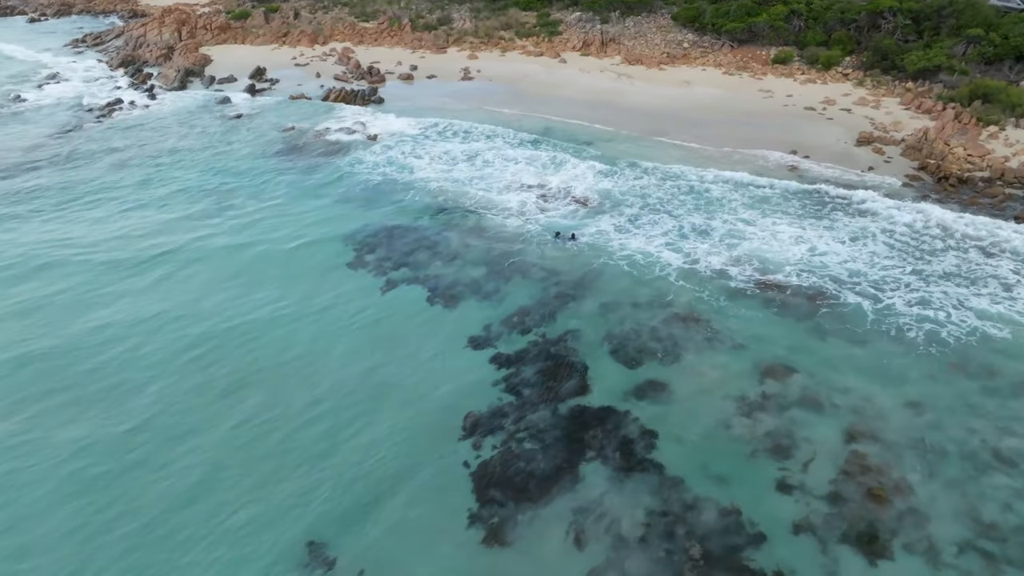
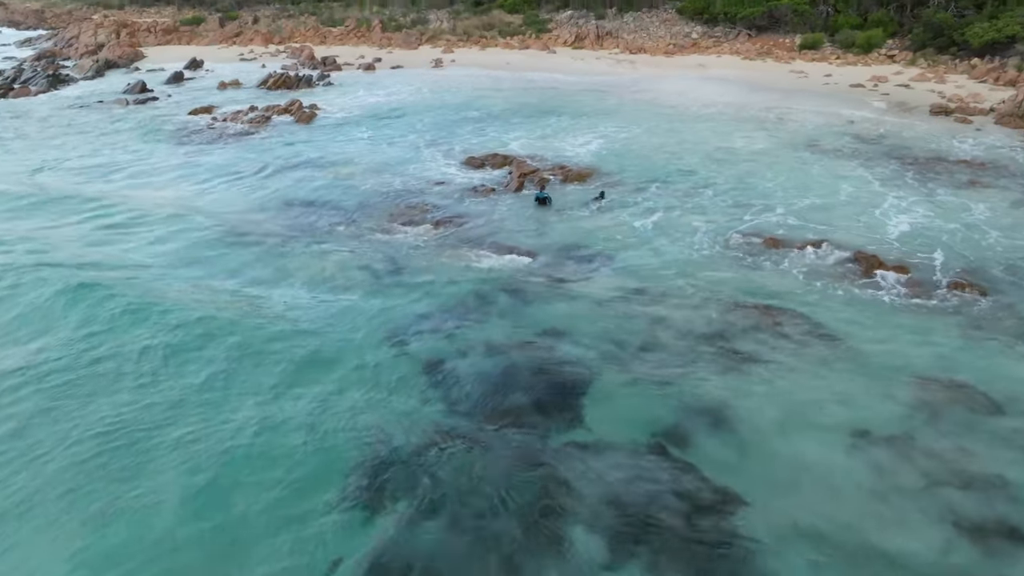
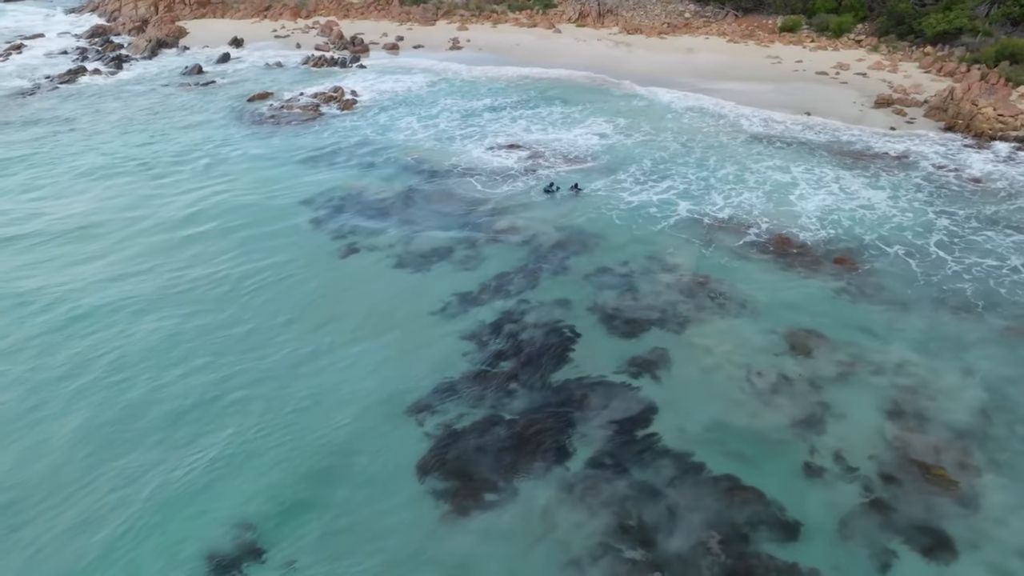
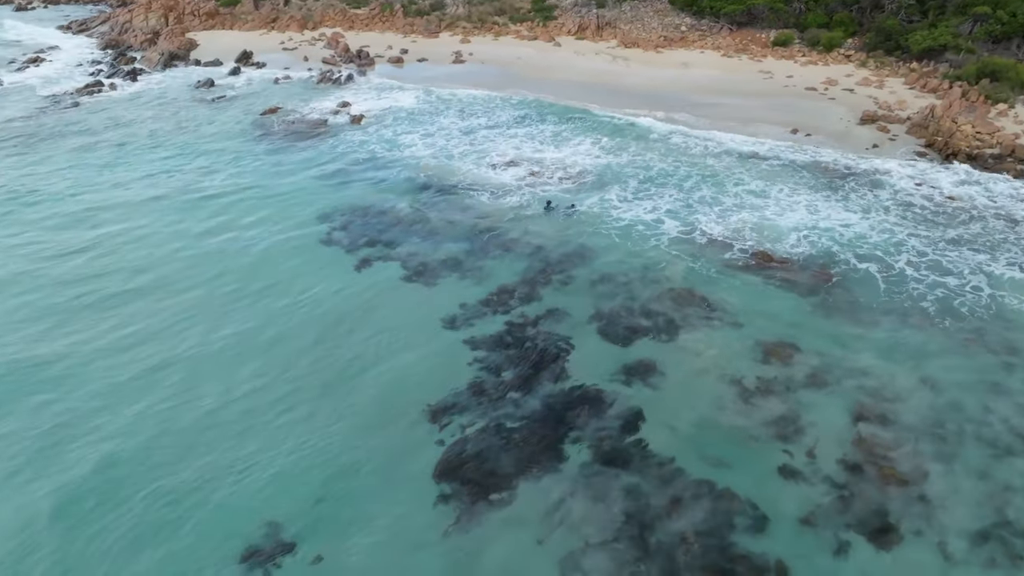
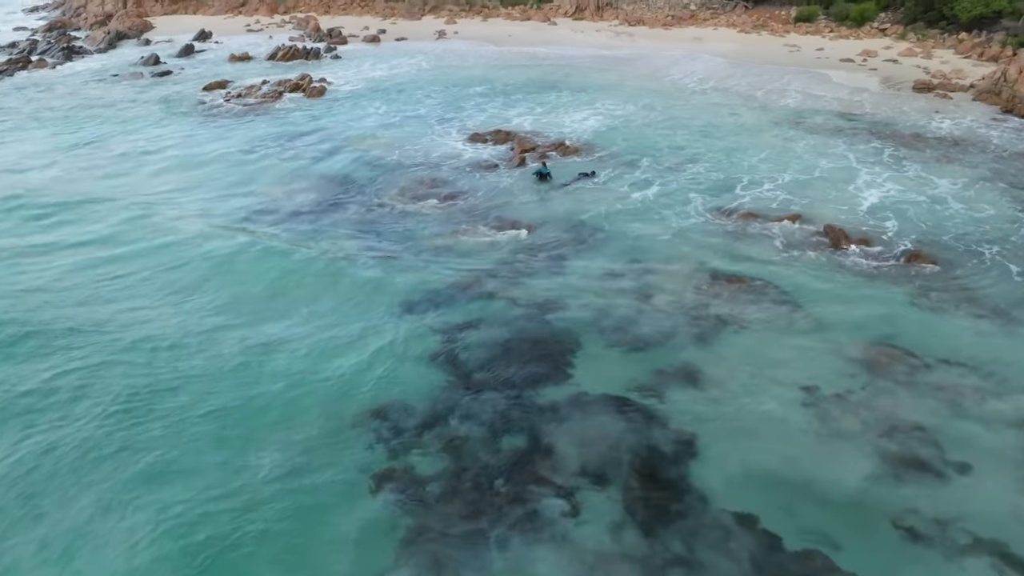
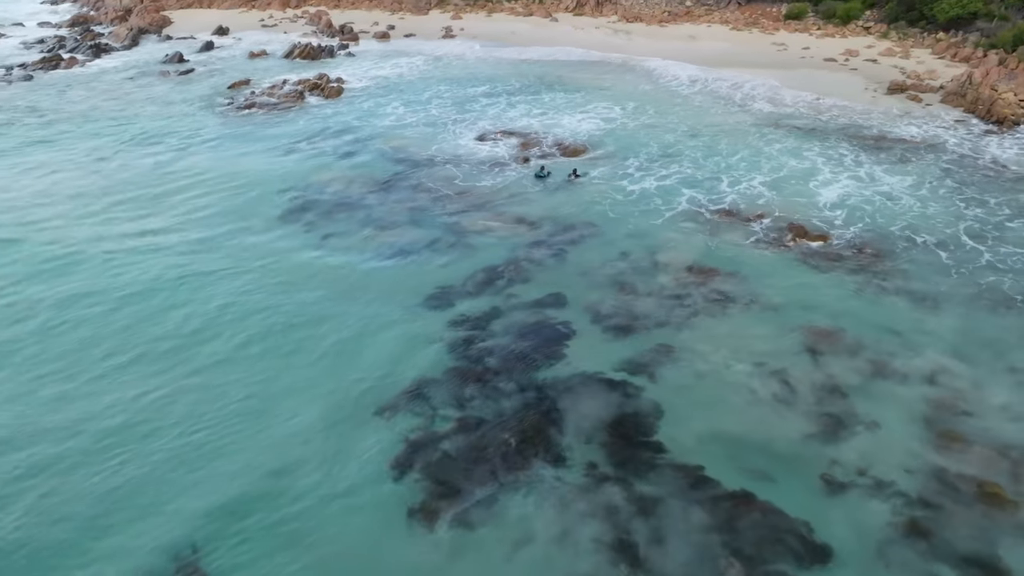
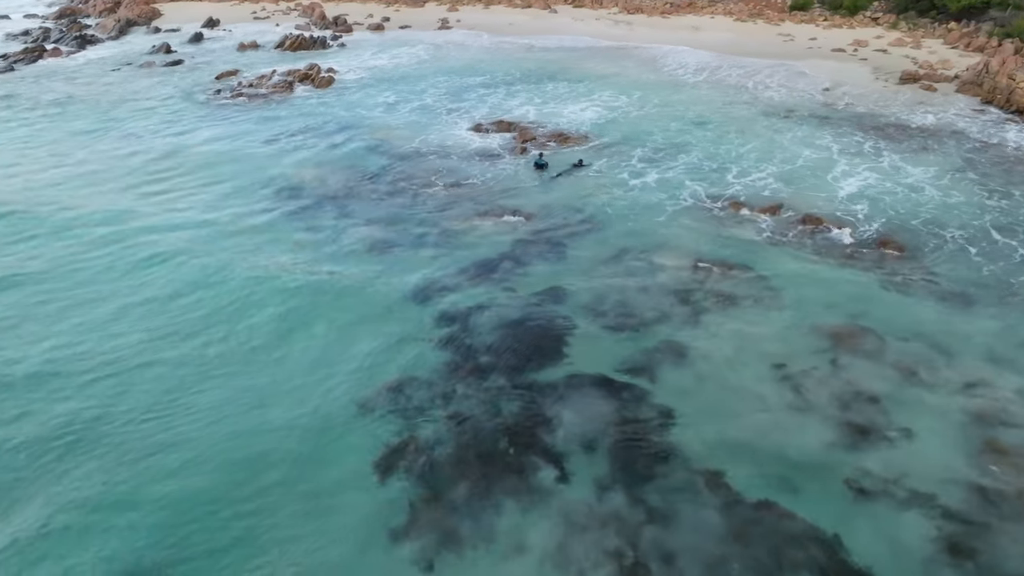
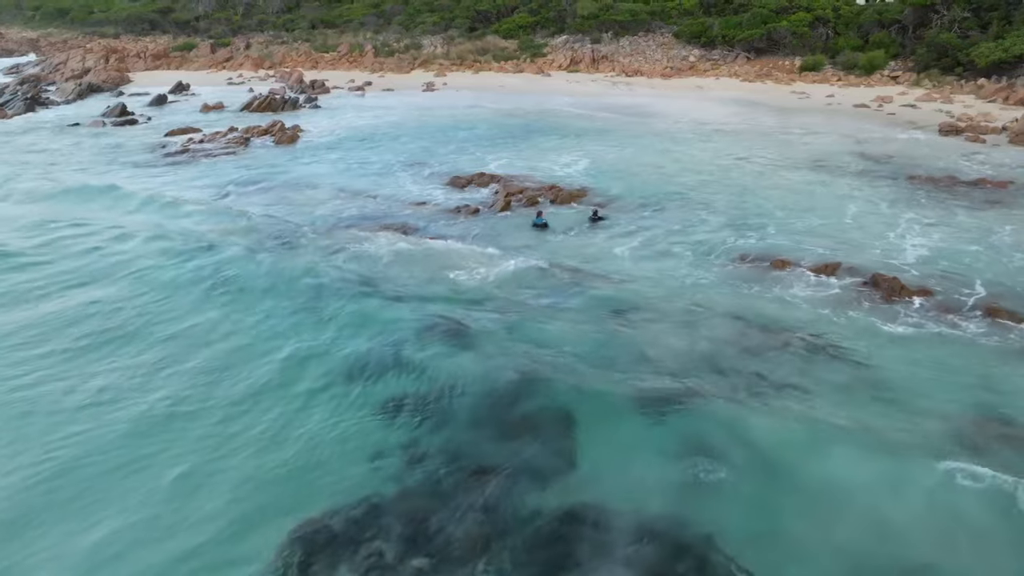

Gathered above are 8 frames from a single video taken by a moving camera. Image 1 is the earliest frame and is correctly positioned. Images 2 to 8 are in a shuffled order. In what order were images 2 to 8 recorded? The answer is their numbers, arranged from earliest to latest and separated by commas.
4, 3, 6, 7, 5, 2, 8
